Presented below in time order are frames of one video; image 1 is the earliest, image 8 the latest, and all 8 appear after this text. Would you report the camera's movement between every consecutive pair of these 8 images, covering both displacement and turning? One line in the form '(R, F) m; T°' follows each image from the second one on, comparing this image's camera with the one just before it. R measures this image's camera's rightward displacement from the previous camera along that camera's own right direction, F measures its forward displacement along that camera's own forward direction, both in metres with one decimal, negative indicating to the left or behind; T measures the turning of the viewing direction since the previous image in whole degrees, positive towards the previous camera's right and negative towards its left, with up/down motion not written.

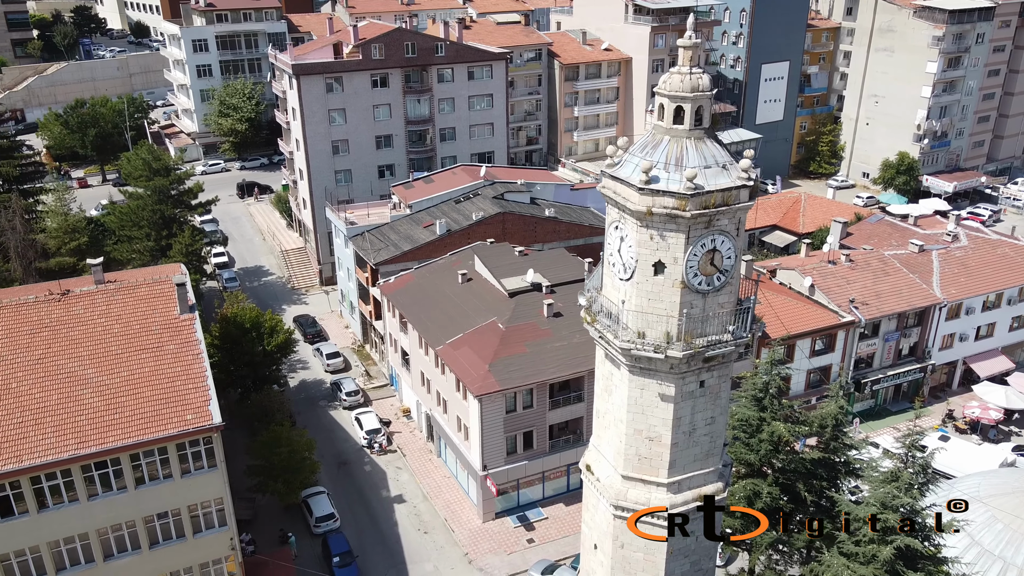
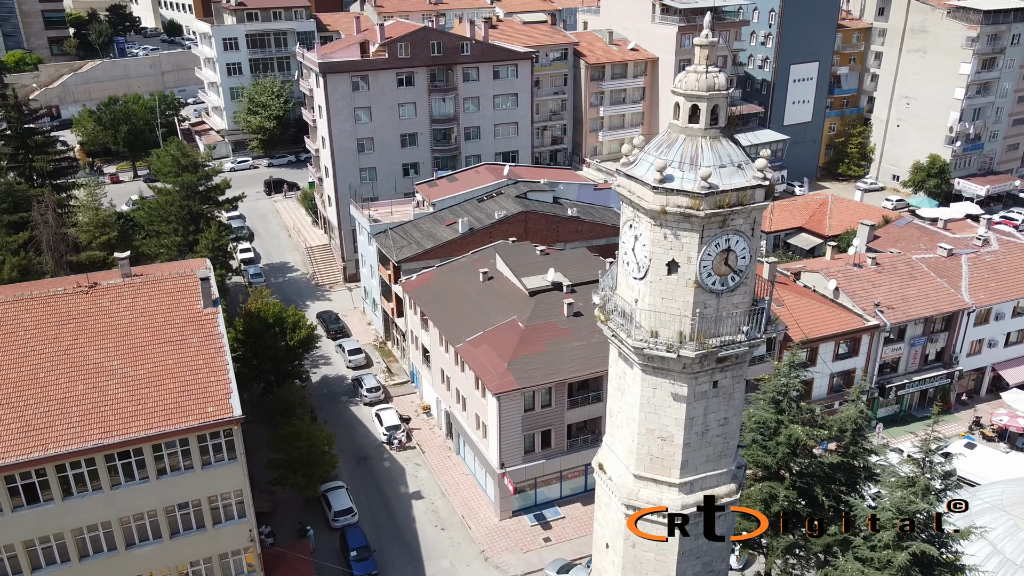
(+0.2, -0.1) m; -2°
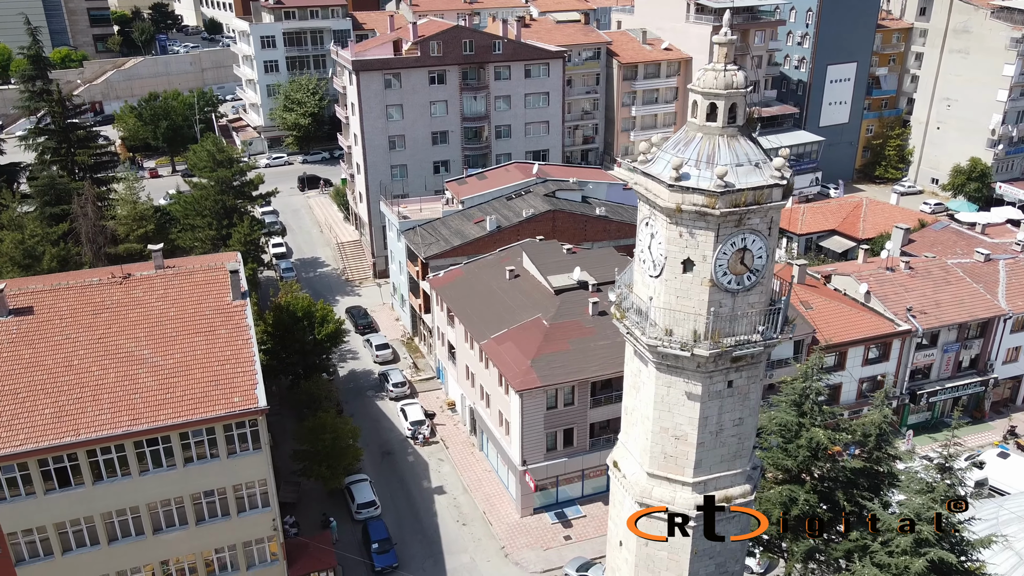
(+0.4, -0.1) m; -2°
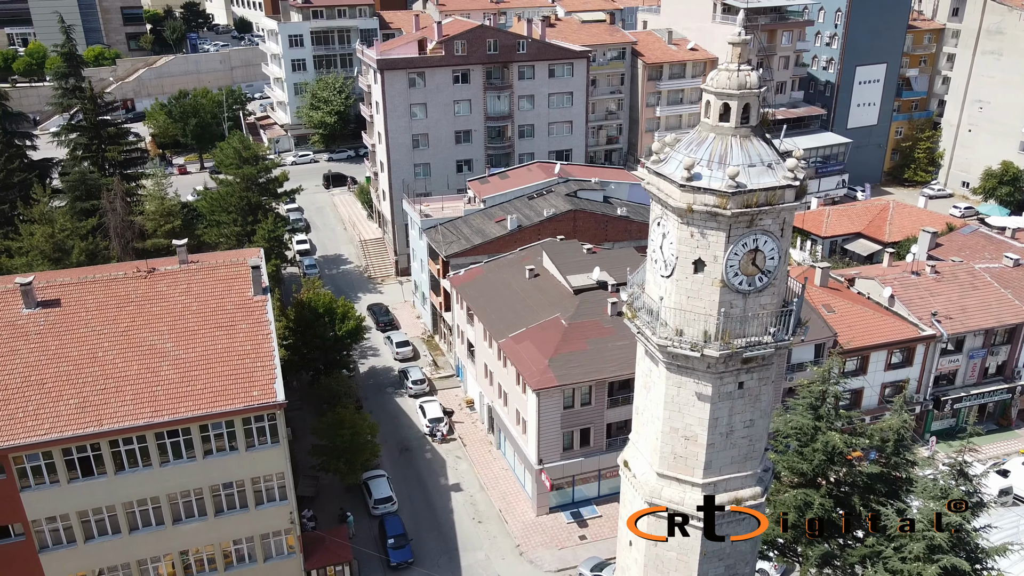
(+0.3, -0.1) m; -2°
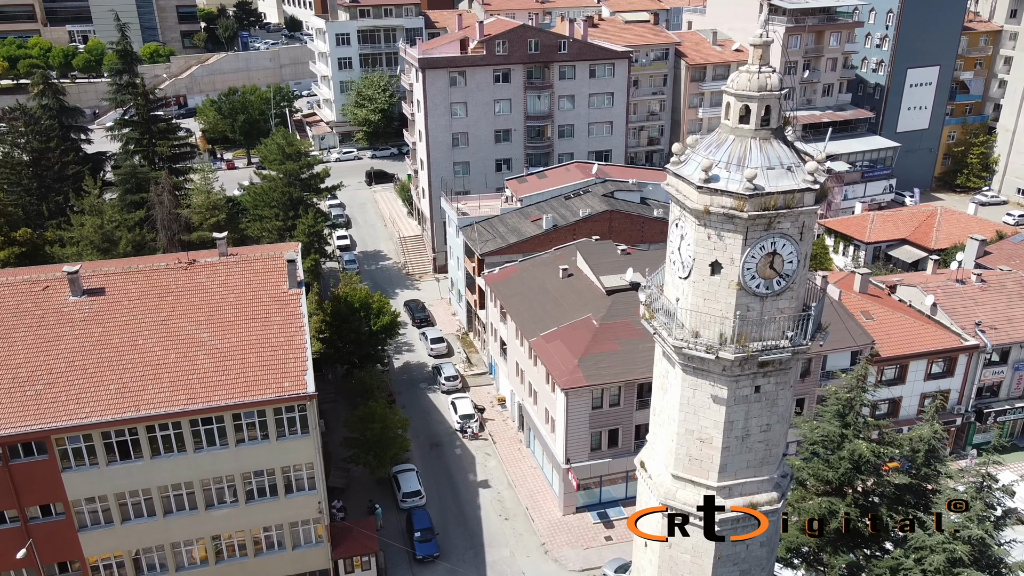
(+0.5, -0.1) m; -3°
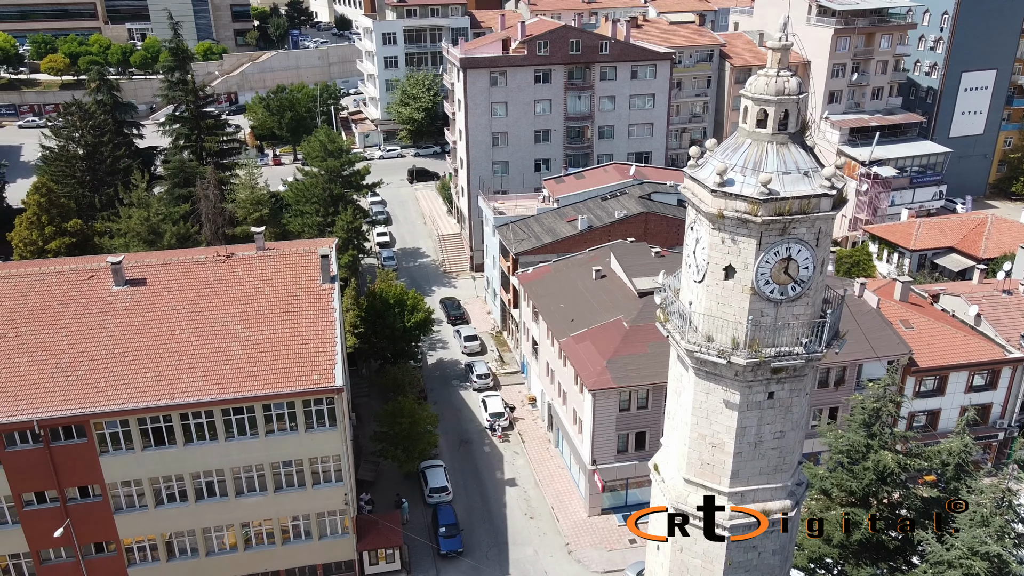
(+0.6, -0.1) m; -3°
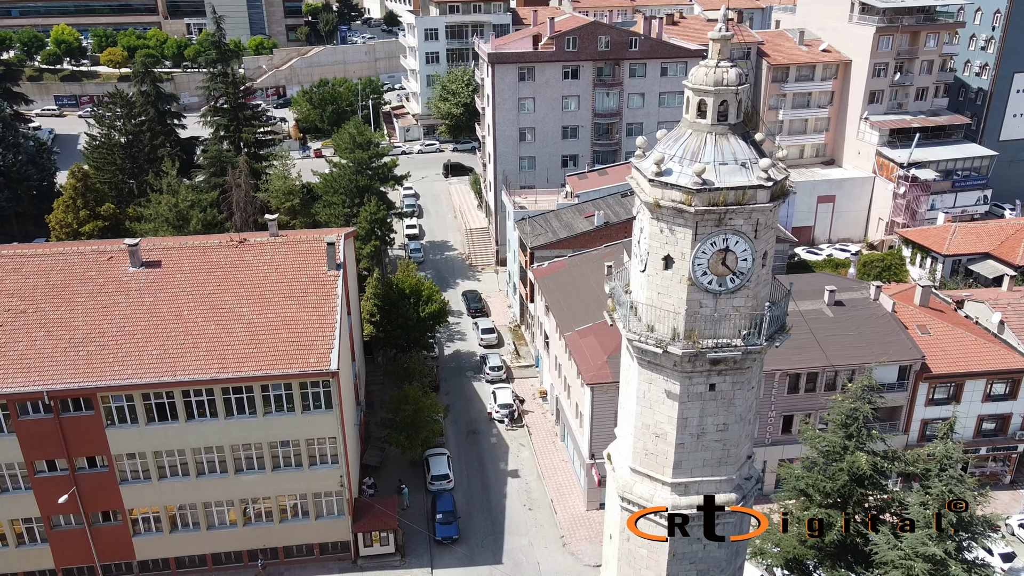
(+2.2, -0.2) m; -4°
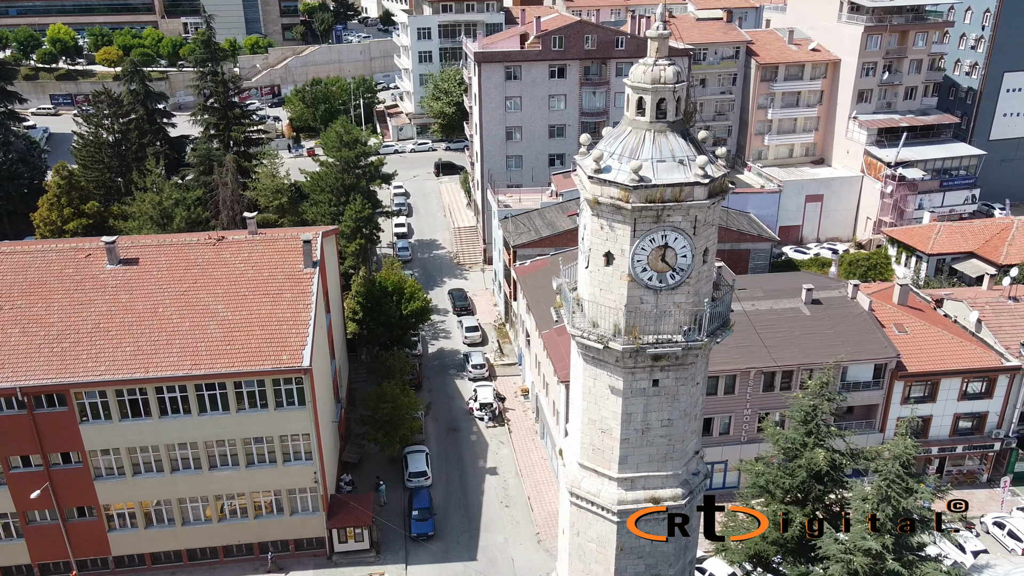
(+1.2, -0.1) m; 0°
